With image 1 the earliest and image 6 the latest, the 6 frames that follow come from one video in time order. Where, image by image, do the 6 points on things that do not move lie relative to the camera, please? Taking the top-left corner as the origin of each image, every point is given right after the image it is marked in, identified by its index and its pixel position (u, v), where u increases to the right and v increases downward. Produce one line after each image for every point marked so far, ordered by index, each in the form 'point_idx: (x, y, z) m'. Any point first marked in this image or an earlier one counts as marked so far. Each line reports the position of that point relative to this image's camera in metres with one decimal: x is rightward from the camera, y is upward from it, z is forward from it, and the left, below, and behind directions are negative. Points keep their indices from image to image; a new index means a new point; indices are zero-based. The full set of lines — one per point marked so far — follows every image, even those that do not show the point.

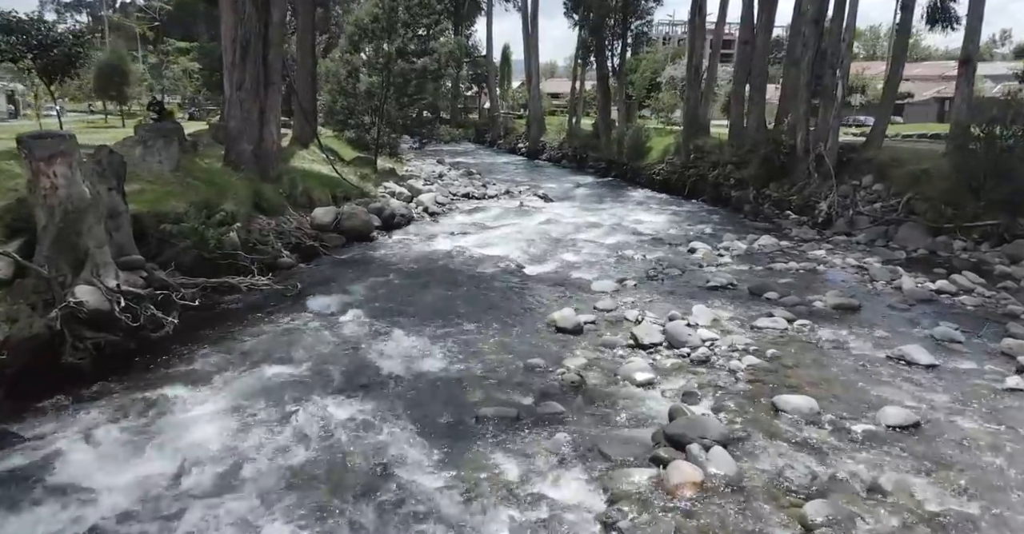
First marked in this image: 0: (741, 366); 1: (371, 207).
0: (+2.6, -1.2, +7.9) m
1: (-3.6, +1.5, +17.7) m
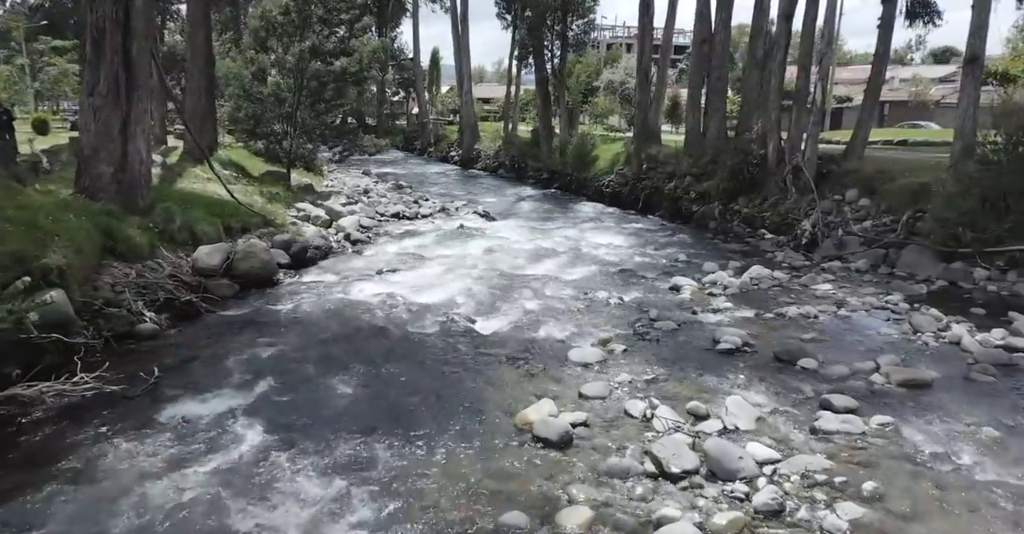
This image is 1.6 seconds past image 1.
0: (+2.4, -1.9, +5.1) m
1: (-4.8, +0.5, +14.1) m
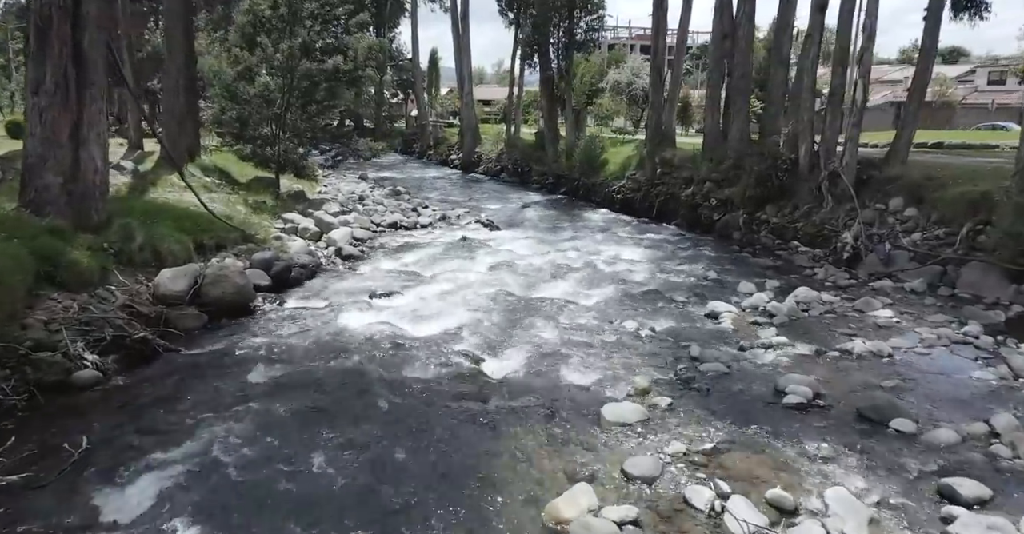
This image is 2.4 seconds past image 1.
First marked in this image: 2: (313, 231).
0: (+2.6, -2.3, +3.4) m
1: (-4.6, +0.1, +12.5) m
2: (-4.7, +0.9, +16.4) m
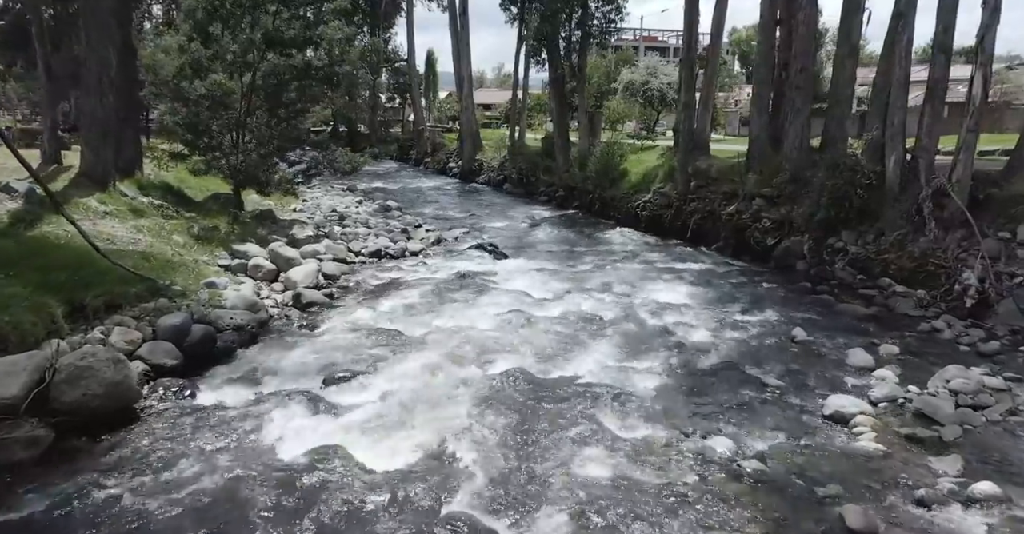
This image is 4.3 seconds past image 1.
0: (+2.8, -3.0, -0.4) m
1: (-4.4, -0.7, +8.7) m
2: (-4.5, 0.0, +12.6) m
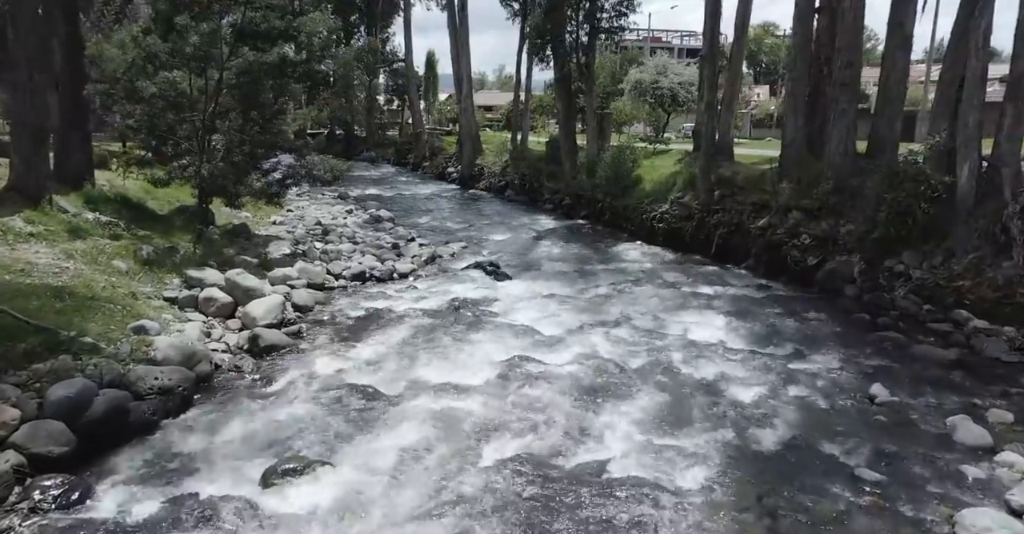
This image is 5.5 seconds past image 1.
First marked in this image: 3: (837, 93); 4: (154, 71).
0: (+2.9, -3.5, -2.6) m
1: (-4.3, -1.2, +6.5) m
2: (-4.5, -0.6, +10.5) m
3: (+7.1, +3.8, +15.3) m
4: (-8.0, +4.3, +15.5) m
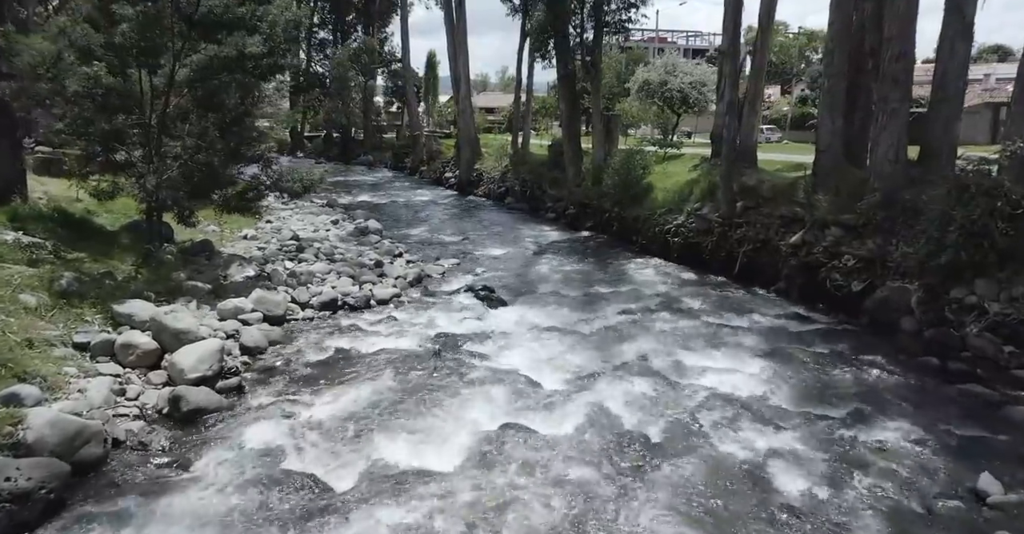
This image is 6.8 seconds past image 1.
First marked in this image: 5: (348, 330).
0: (+2.7, -3.9, -4.7) m
1: (-4.5, -1.7, +4.5) m
2: (-4.6, -1.0, +8.4) m
3: (+7.0, +3.3, +13.2) m
4: (-8.1, +3.8, +13.5) m
5: (-2.7, -1.0, +11.3) m
